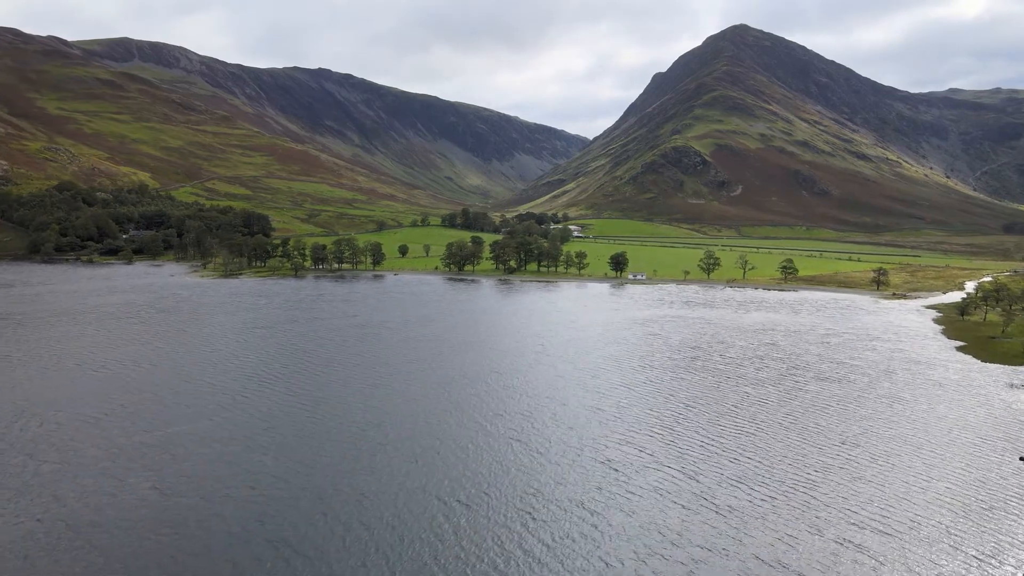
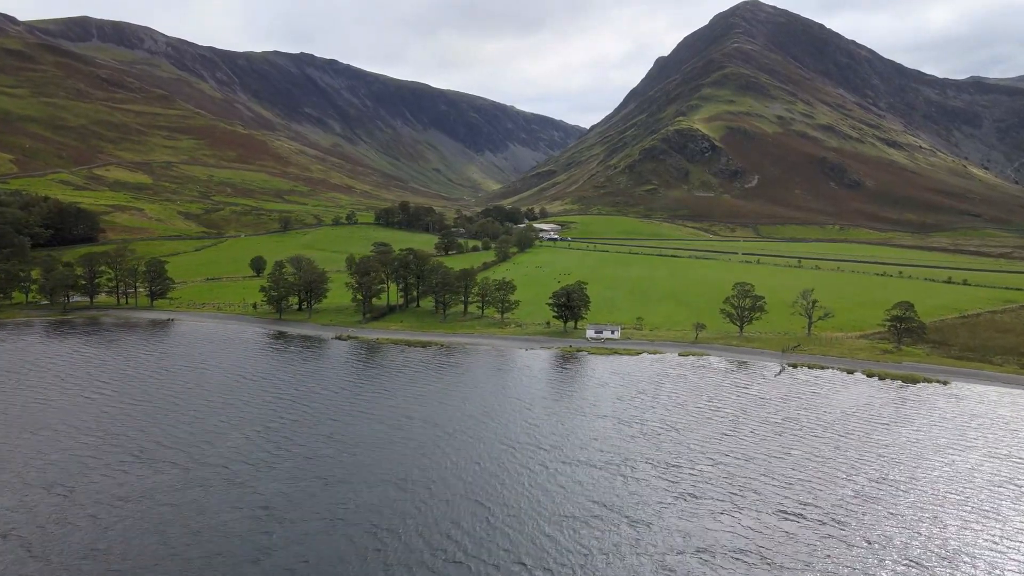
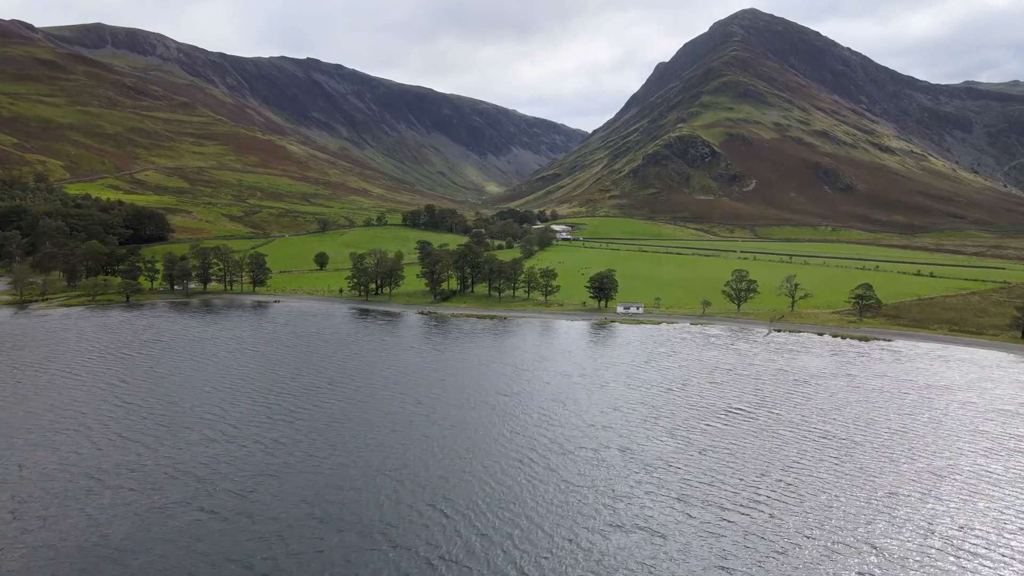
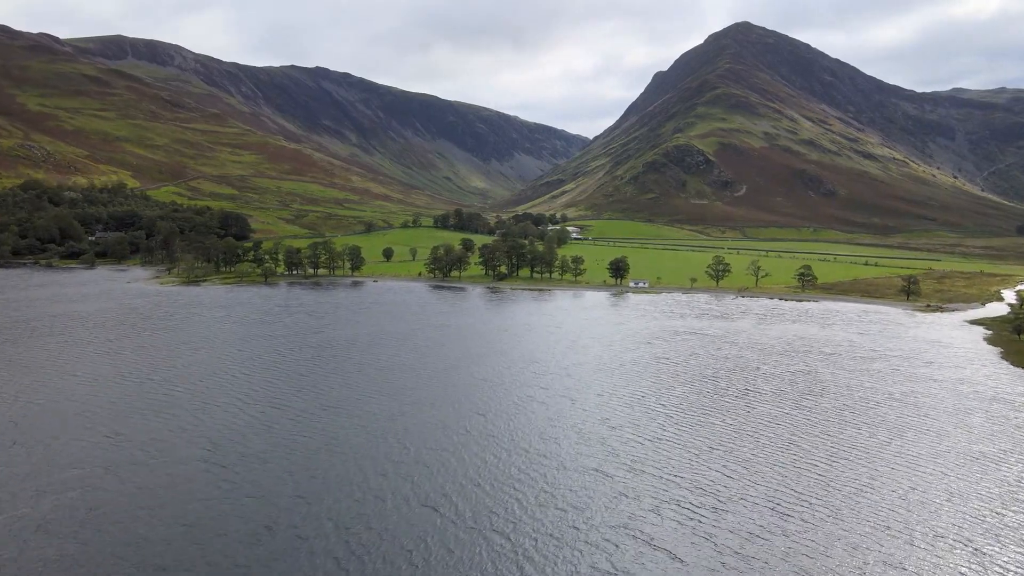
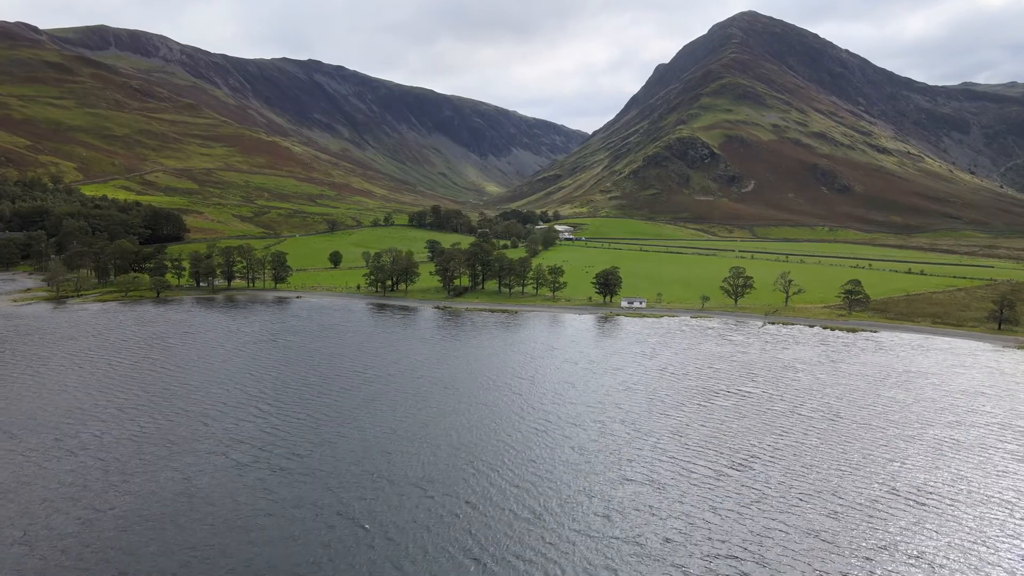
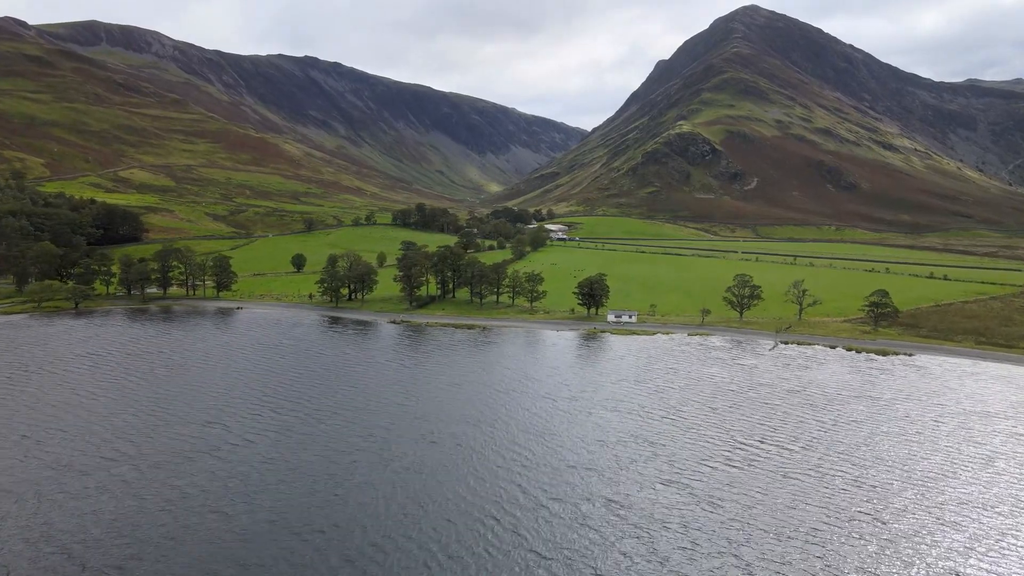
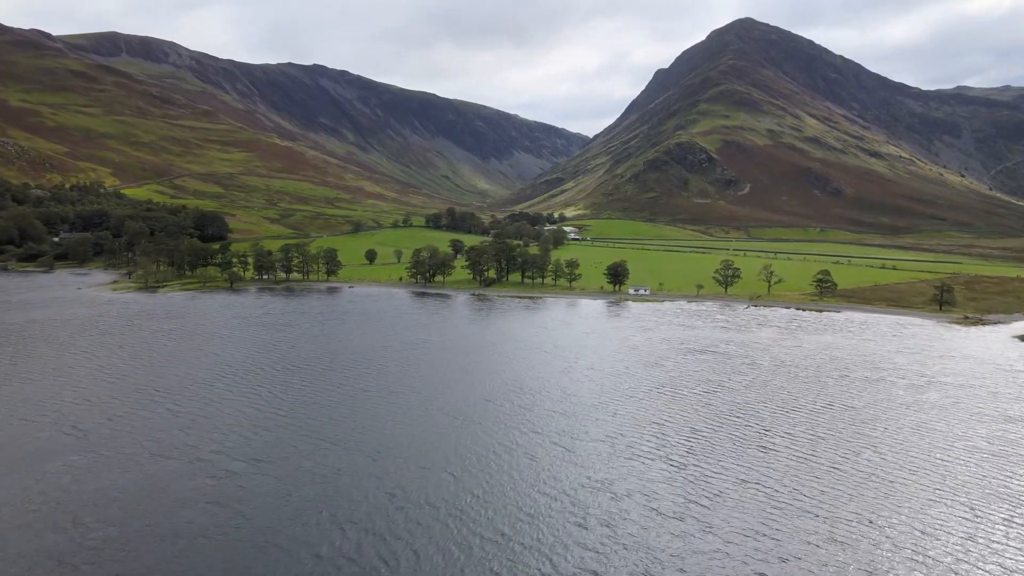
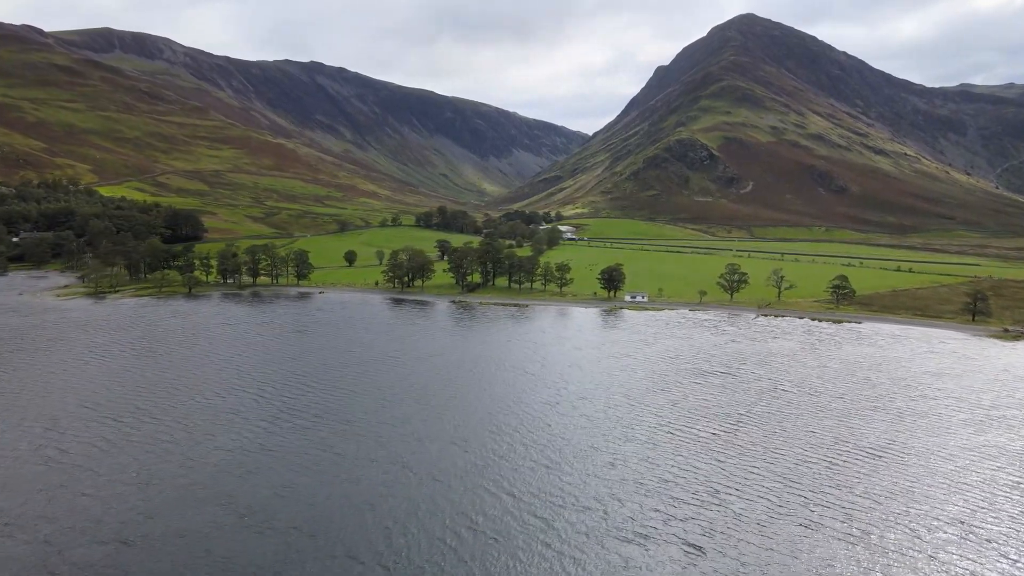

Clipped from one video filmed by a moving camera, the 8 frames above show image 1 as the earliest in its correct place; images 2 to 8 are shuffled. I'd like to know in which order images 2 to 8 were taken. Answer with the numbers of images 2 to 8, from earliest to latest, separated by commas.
4, 7, 8, 5, 3, 6, 2
